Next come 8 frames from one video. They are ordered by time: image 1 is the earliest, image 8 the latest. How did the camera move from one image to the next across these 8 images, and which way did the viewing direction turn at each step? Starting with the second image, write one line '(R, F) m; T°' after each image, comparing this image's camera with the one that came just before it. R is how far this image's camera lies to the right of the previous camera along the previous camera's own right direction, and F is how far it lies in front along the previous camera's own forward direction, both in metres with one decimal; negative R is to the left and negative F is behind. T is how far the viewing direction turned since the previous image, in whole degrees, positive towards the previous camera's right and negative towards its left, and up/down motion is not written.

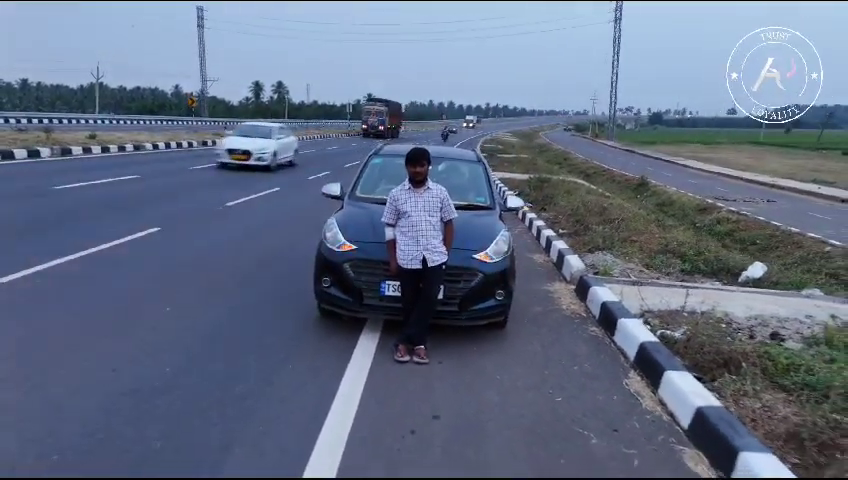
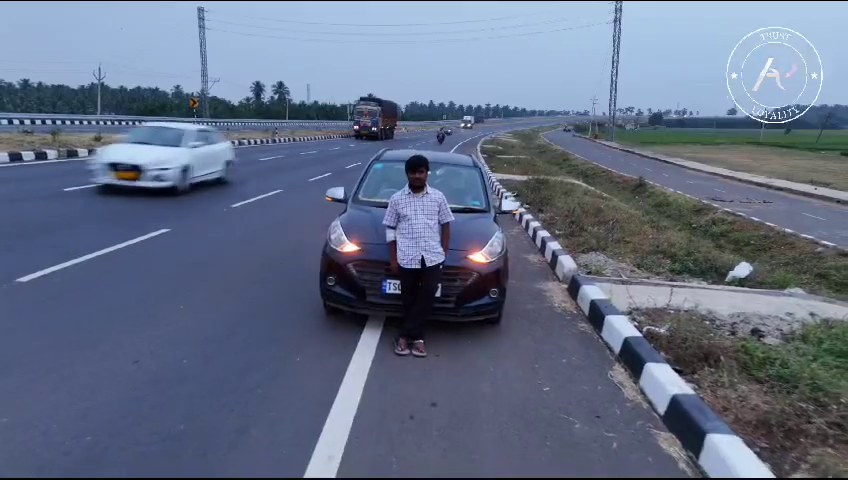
(0.0, -0.3) m; 0°
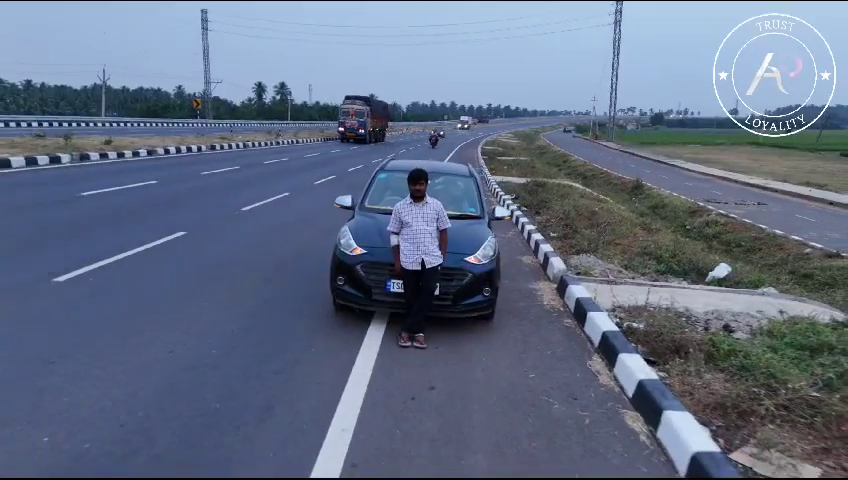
(0.0, -0.6) m; 0°
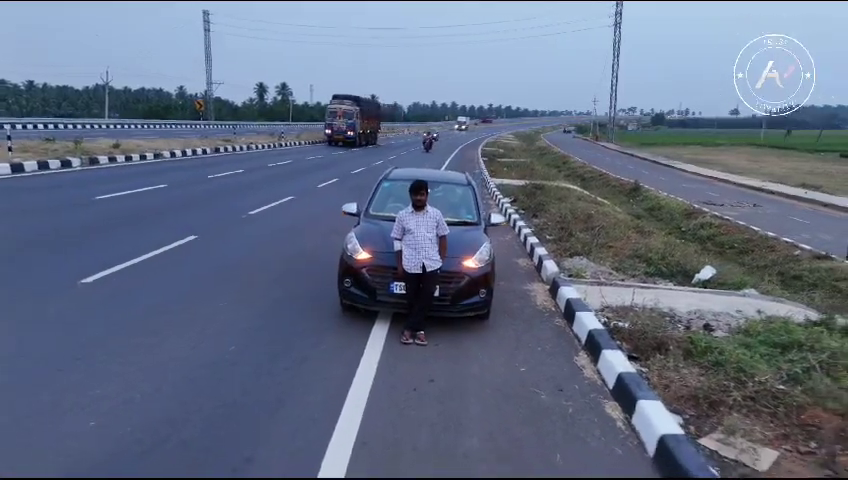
(0.0, -0.4) m; 0°
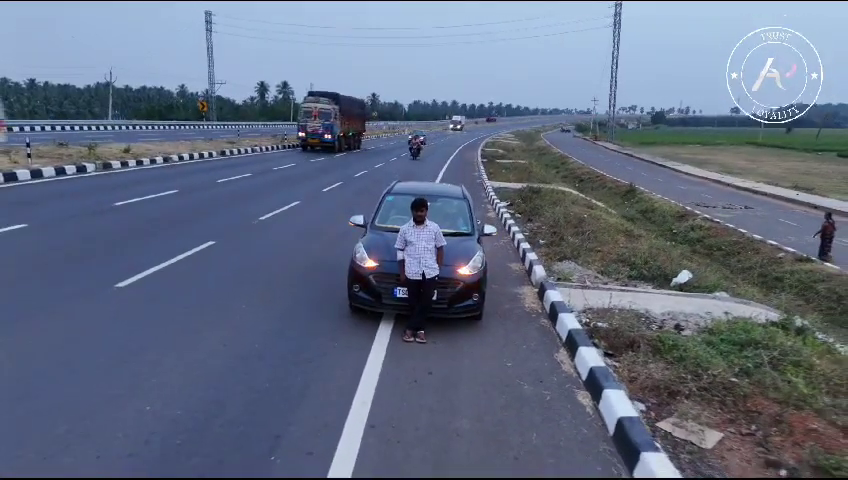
(0.0, -0.8) m; 0°
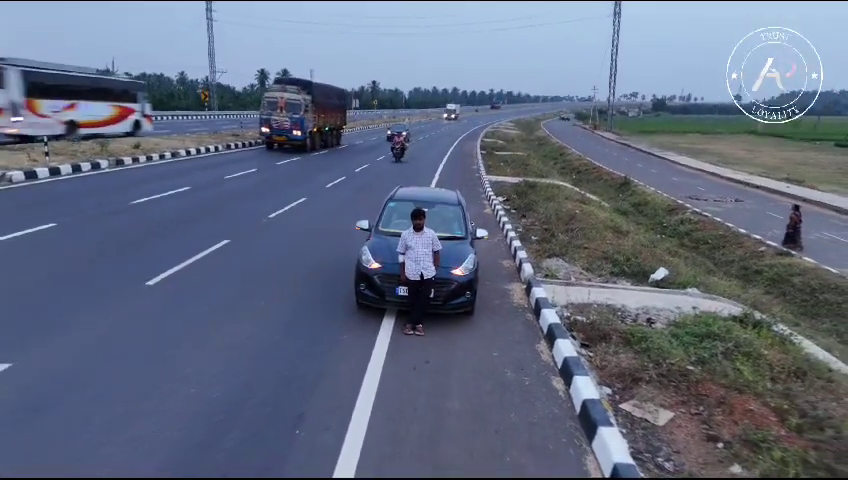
(0.0, -0.9) m; 0°
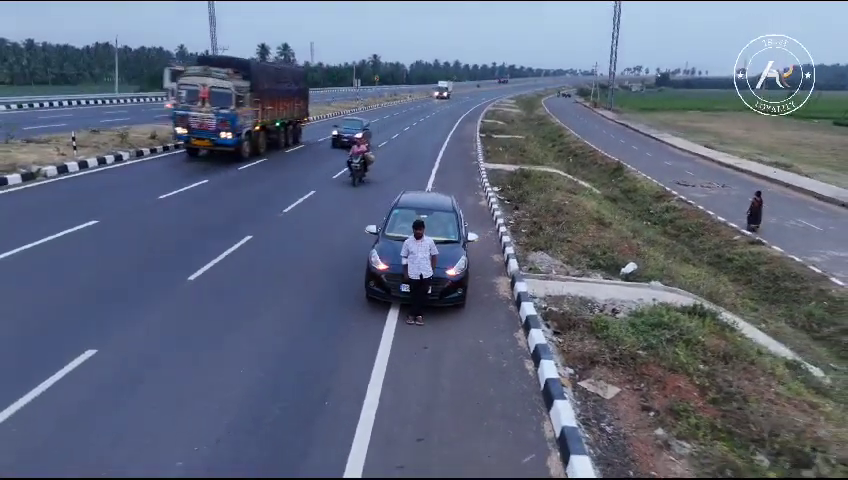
(0.0, -1.5) m; 0°
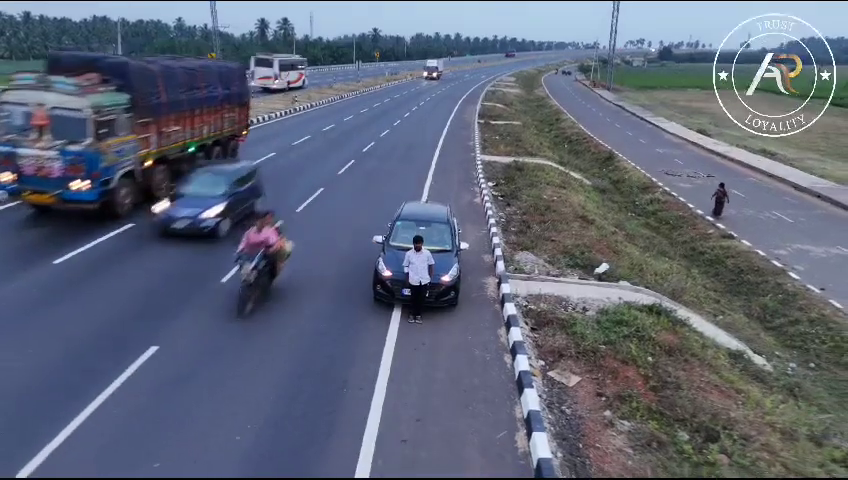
(0.0, -1.6) m; 0°
